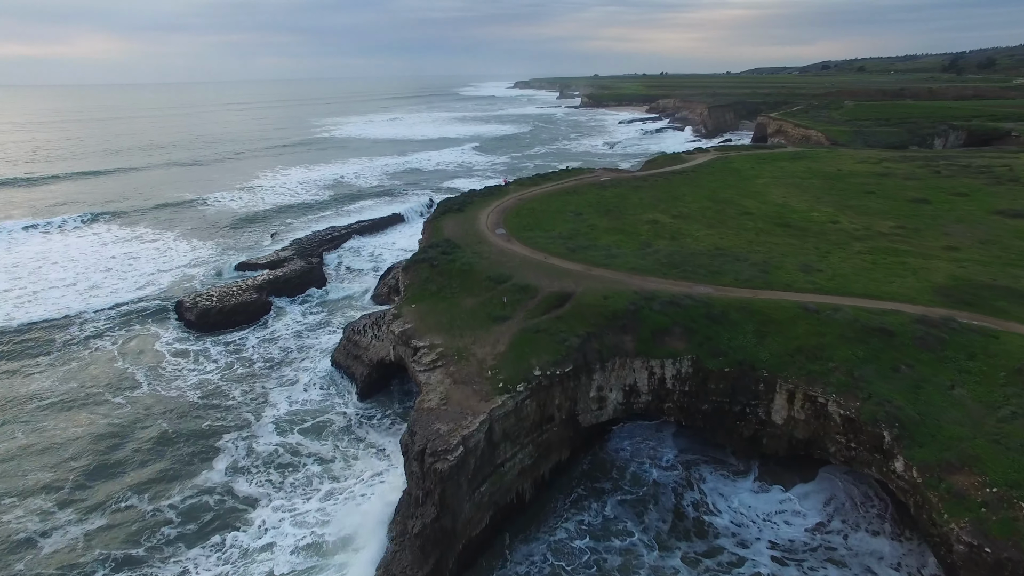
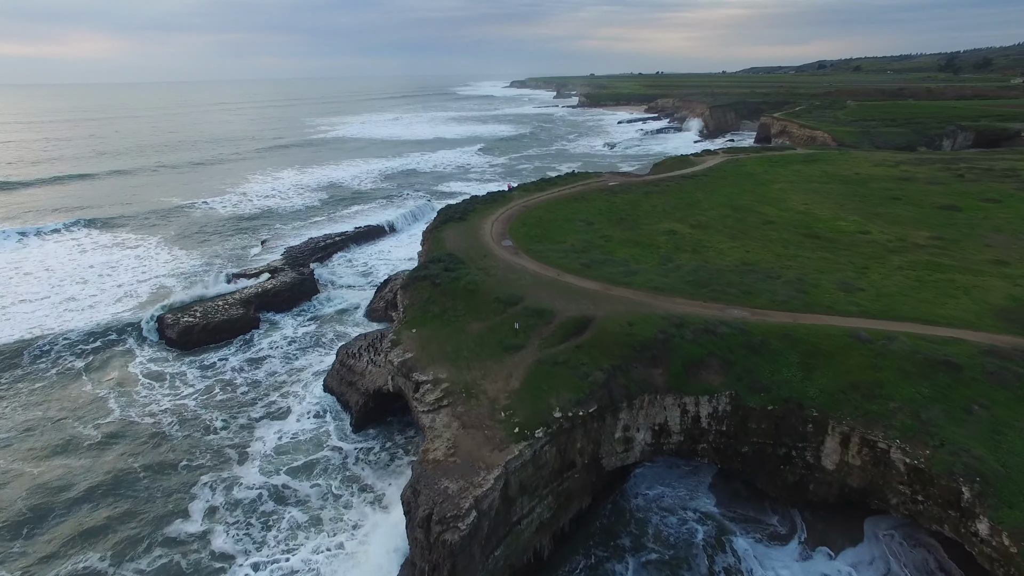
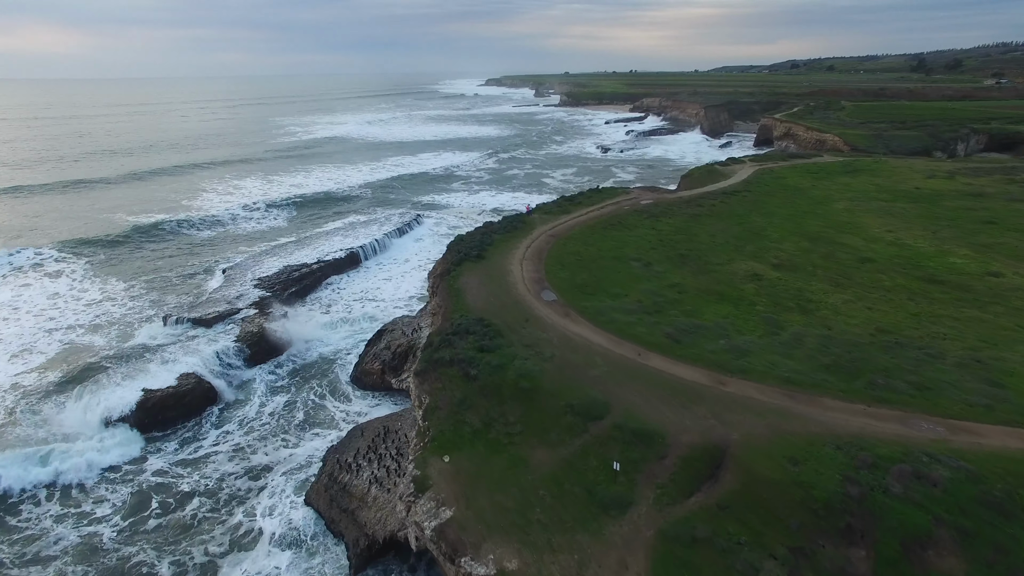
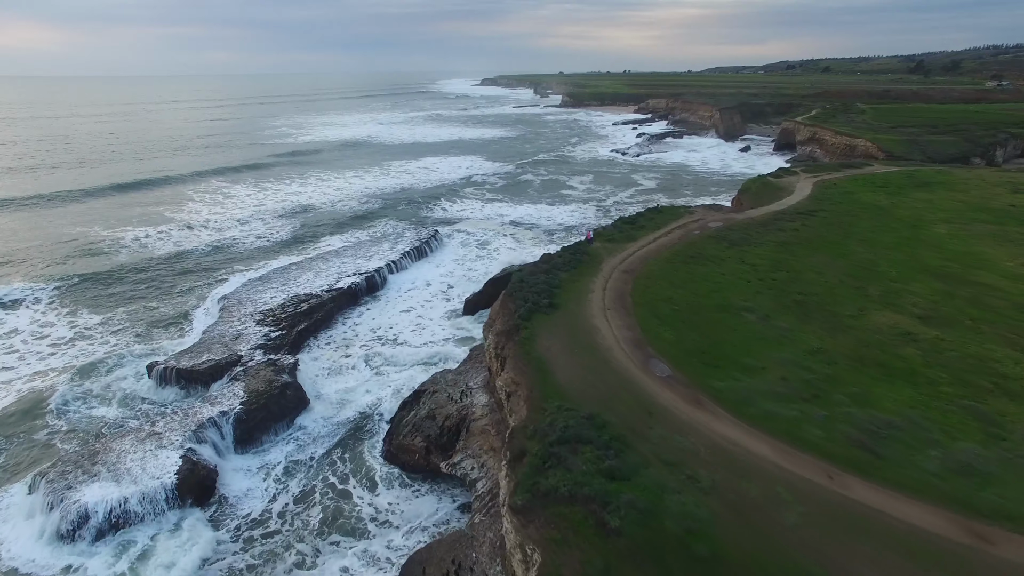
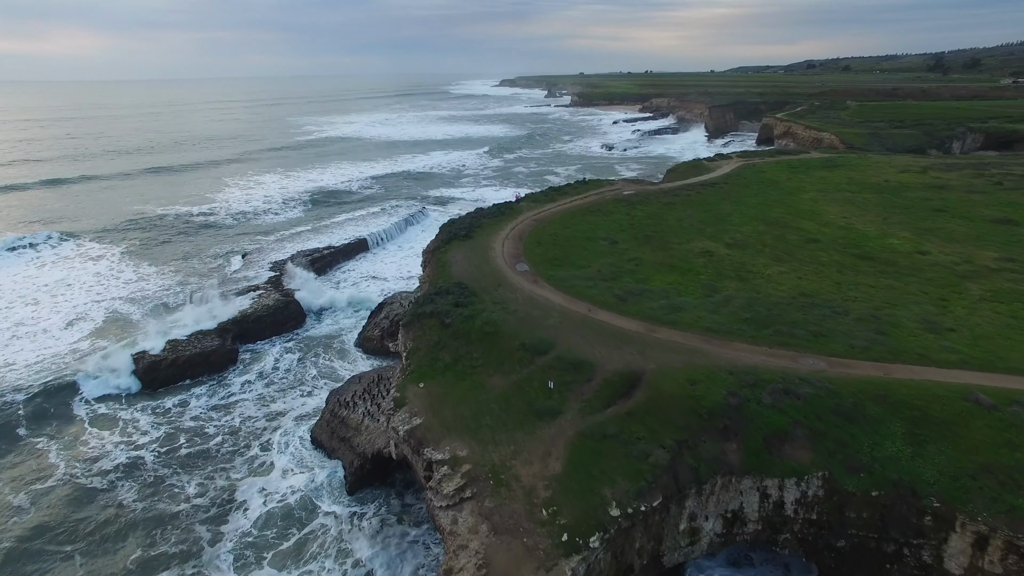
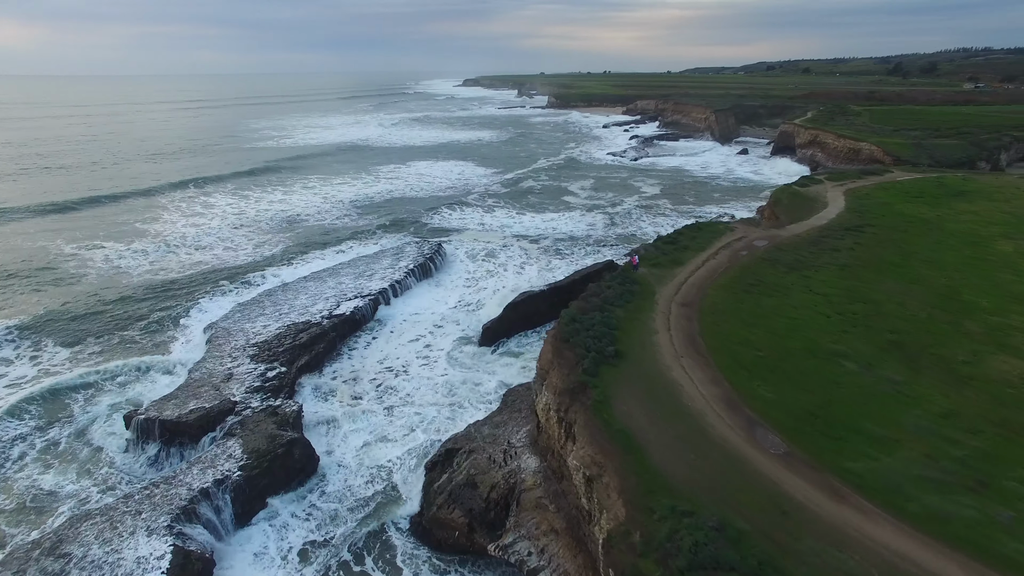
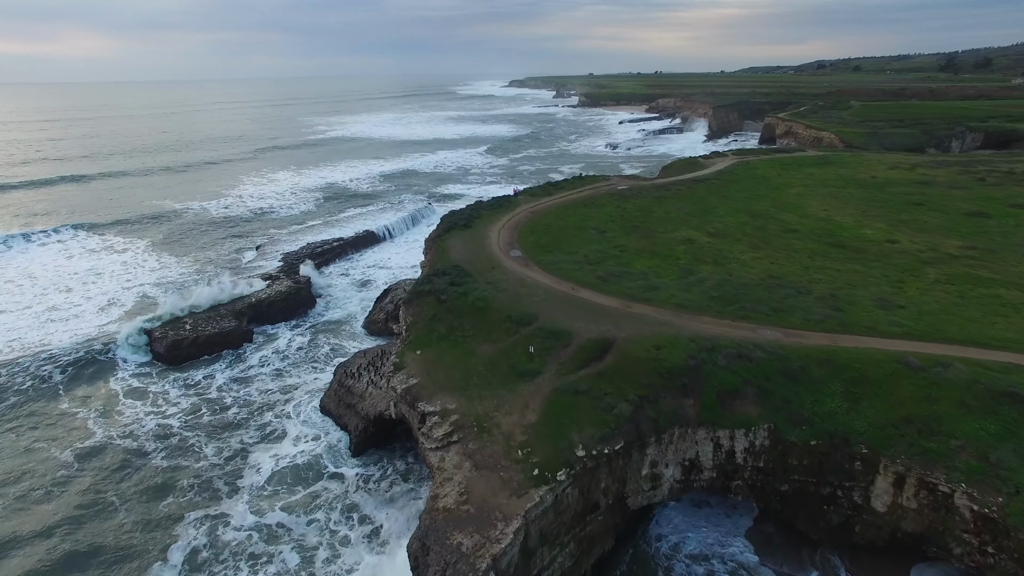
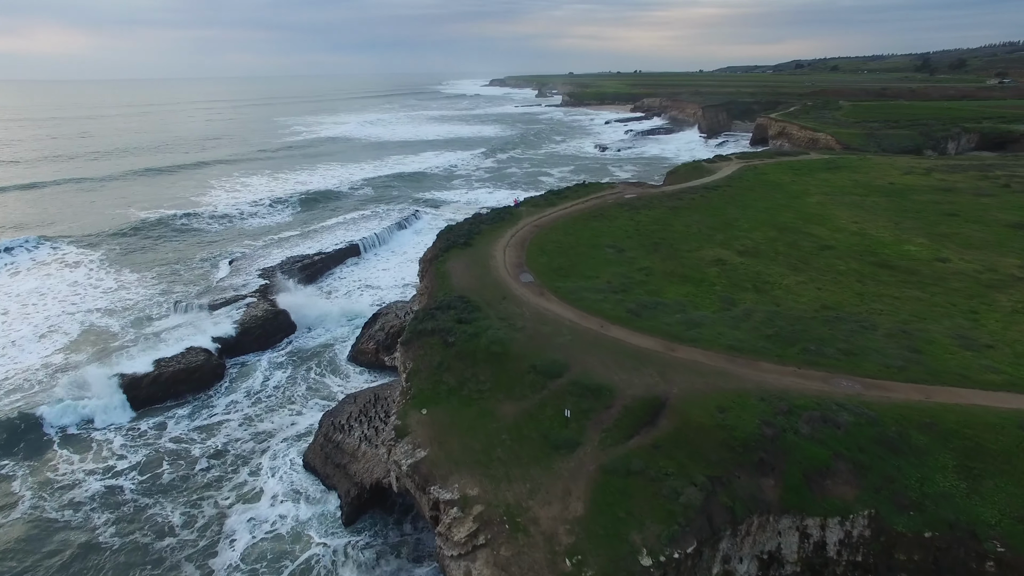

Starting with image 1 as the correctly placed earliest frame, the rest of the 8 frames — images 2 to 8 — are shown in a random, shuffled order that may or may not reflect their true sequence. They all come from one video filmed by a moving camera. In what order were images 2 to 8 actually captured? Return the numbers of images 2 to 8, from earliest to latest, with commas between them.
2, 7, 5, 8, 3, 4, 6
